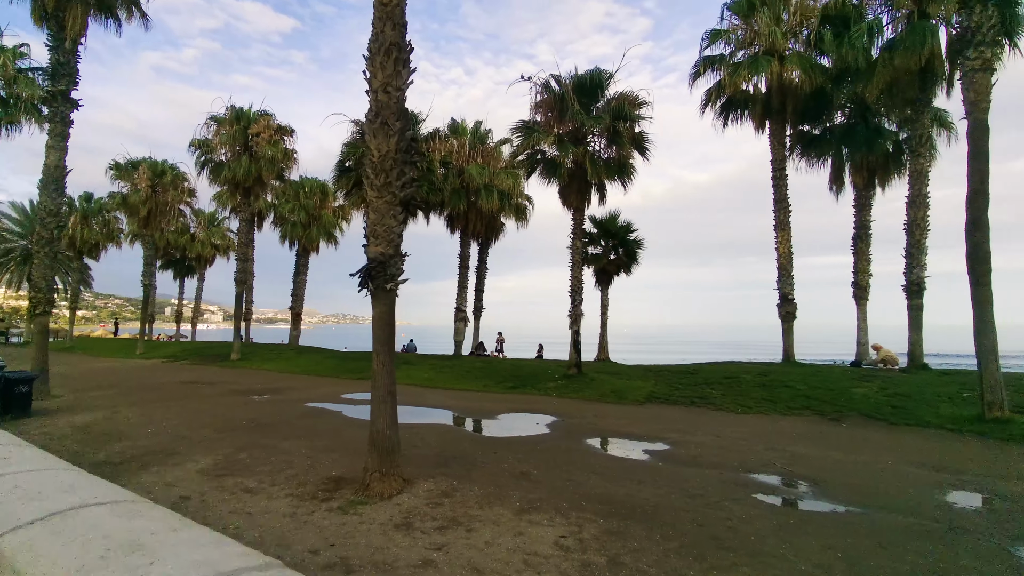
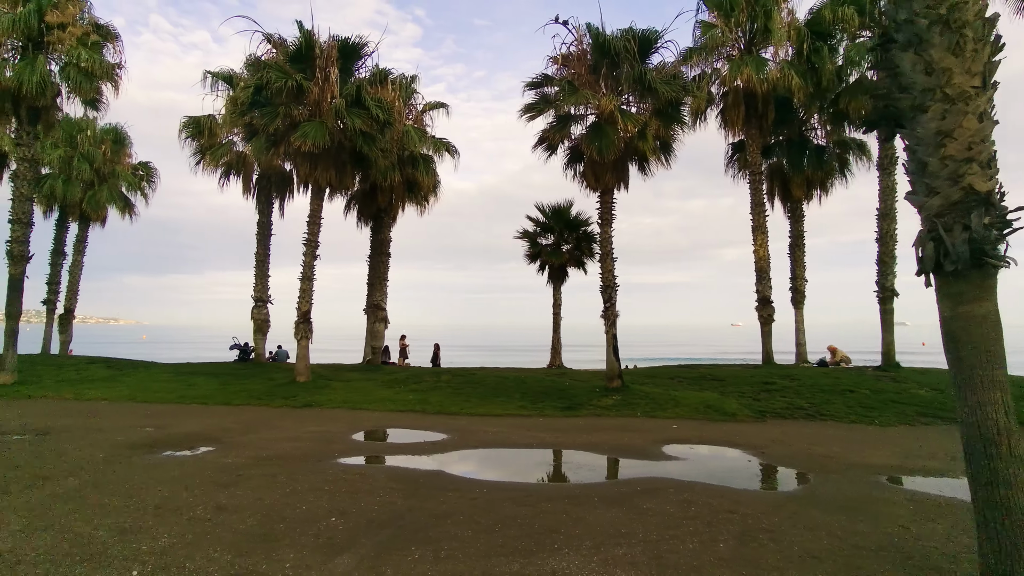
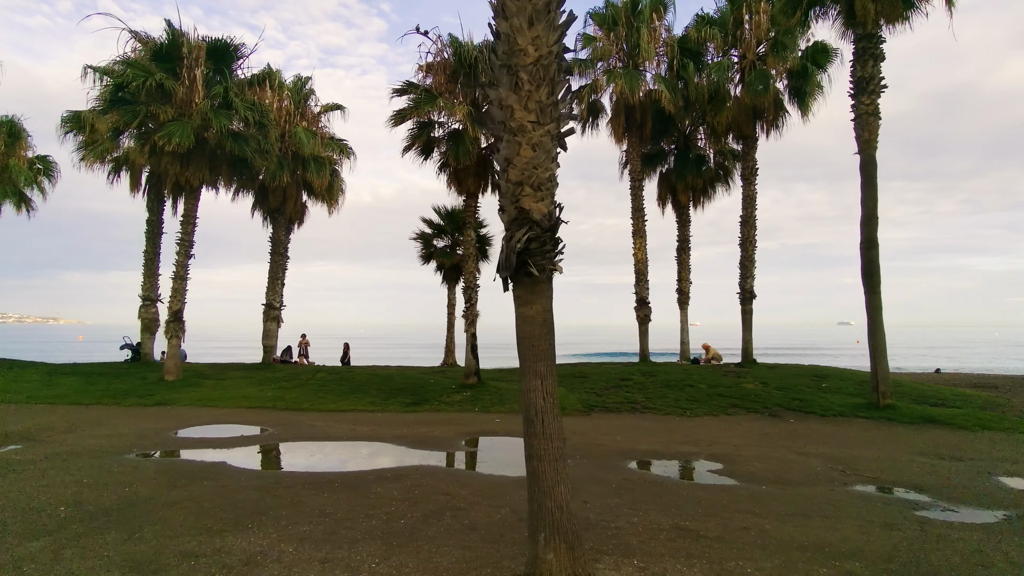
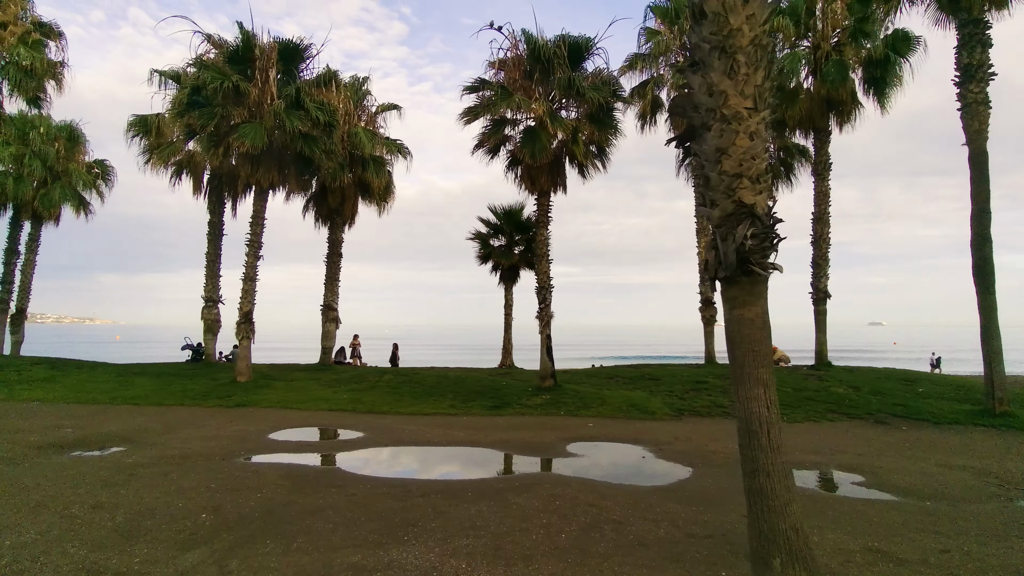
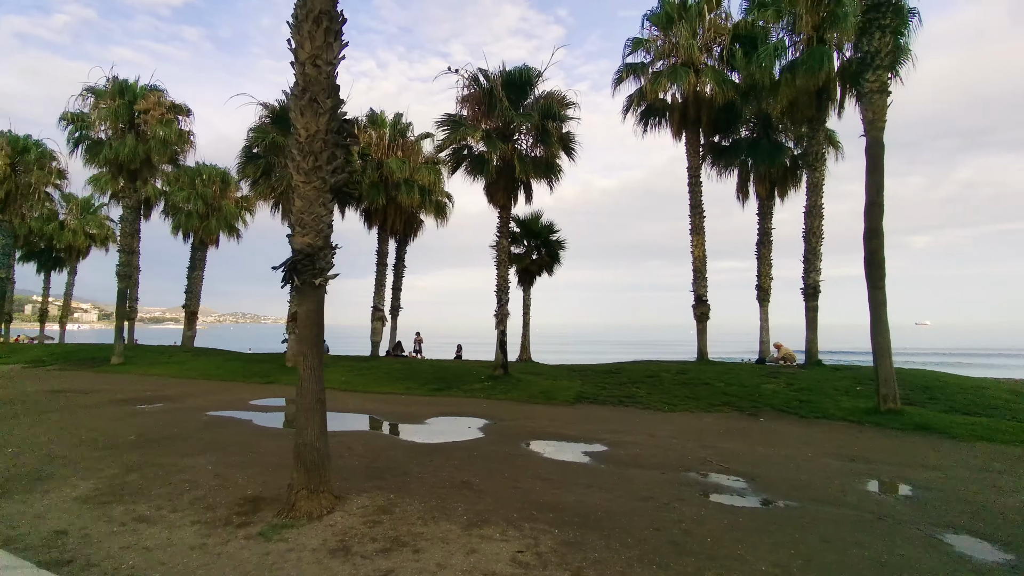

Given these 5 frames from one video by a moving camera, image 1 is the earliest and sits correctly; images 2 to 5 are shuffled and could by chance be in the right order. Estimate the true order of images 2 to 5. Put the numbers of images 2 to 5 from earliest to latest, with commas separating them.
5, 3, 4, 2
